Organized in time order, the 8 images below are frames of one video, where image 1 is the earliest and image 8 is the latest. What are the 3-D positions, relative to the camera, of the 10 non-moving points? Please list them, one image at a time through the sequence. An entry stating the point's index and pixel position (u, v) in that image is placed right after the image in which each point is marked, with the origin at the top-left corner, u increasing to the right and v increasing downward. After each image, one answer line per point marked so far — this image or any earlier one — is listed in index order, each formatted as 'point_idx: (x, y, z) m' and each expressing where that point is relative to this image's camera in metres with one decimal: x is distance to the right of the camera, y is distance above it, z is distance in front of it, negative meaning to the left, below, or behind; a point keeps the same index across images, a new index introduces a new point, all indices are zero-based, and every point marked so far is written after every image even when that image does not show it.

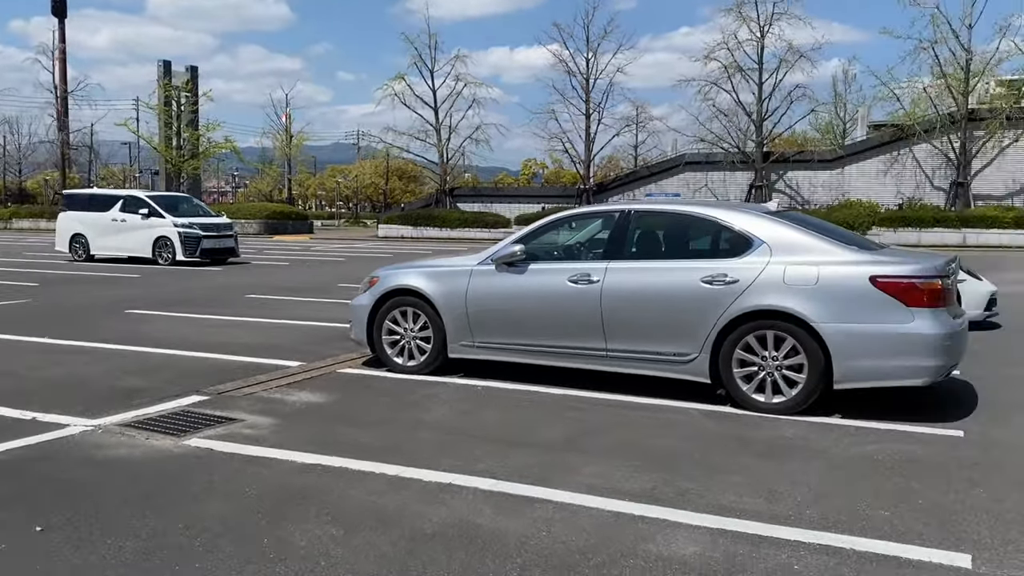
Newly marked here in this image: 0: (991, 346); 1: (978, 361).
0: (+5.1, -0.6, +9.1) m
1: (+4.5, -0.7, +8.4) m
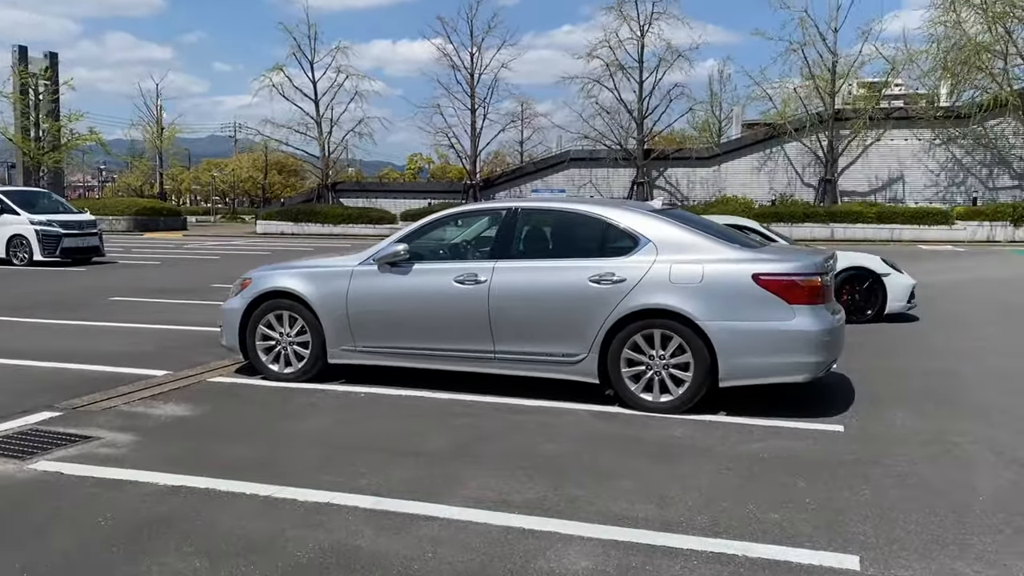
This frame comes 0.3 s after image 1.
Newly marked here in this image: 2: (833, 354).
0: (+3.9, -0.6, +9.5) m
1: (+3.4, -0.7, +8.6) m
2: (+2.3, -0.5, +6.2) m
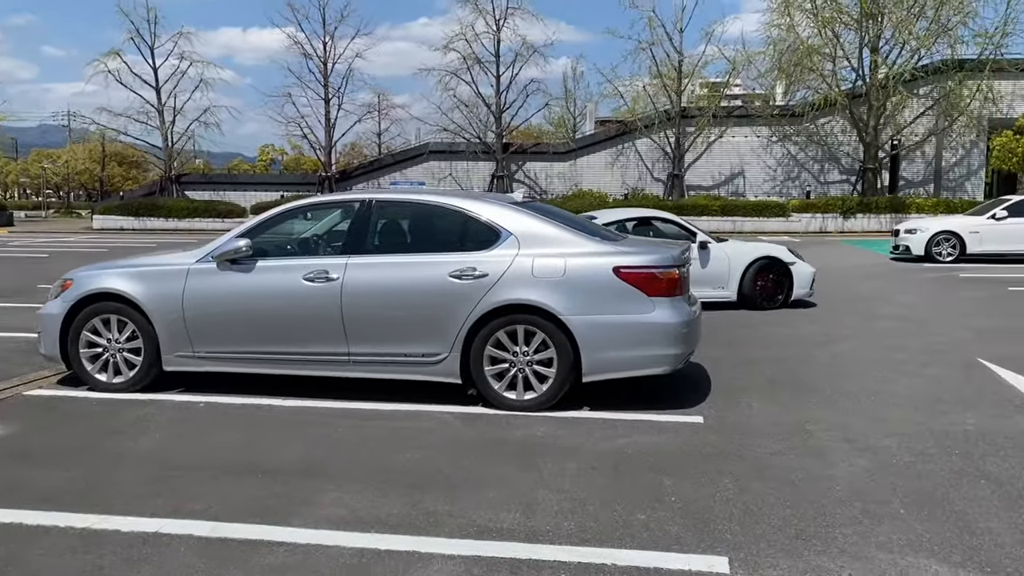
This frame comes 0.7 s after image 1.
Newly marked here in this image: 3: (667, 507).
0: (+2.3, -0.5, +9.7) m
1: (+2.0, -0.6, +8.8) m
2: (+1.3, -0.4, +6.2) m
3: (+0.8, -1.1, +4.2) m
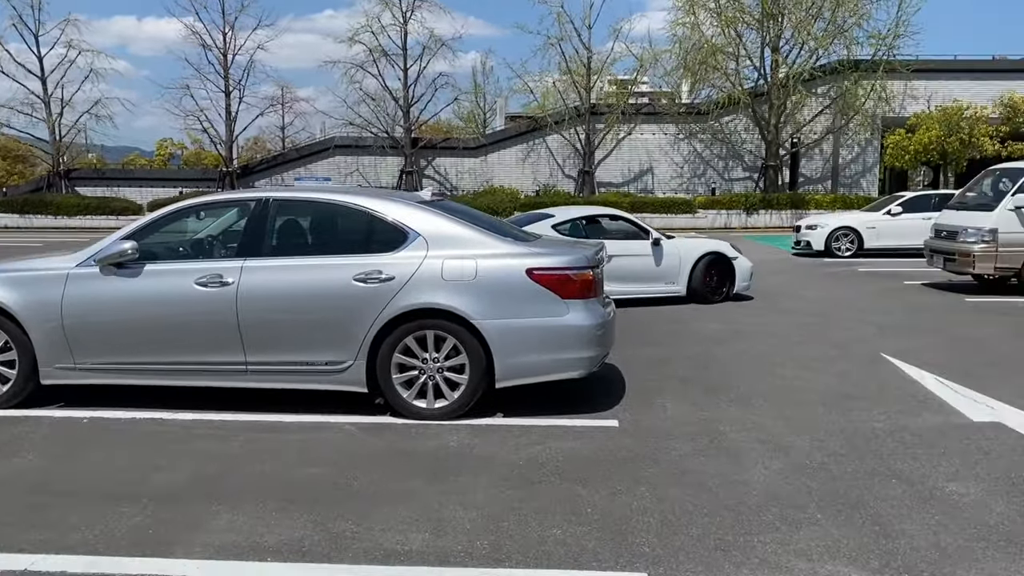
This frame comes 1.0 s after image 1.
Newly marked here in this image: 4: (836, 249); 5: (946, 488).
0: (+1.3, -0.4, +9.6) m
1: (+1.1, -0.6, +8.7) m
2: (+0.7, -0.4, +6.1) m
3: (+0.3, -1.1, +4.1) m
4: (+6.8, +0.8, +18.1) m
5: (+2.2, -1.0, +4.5) m
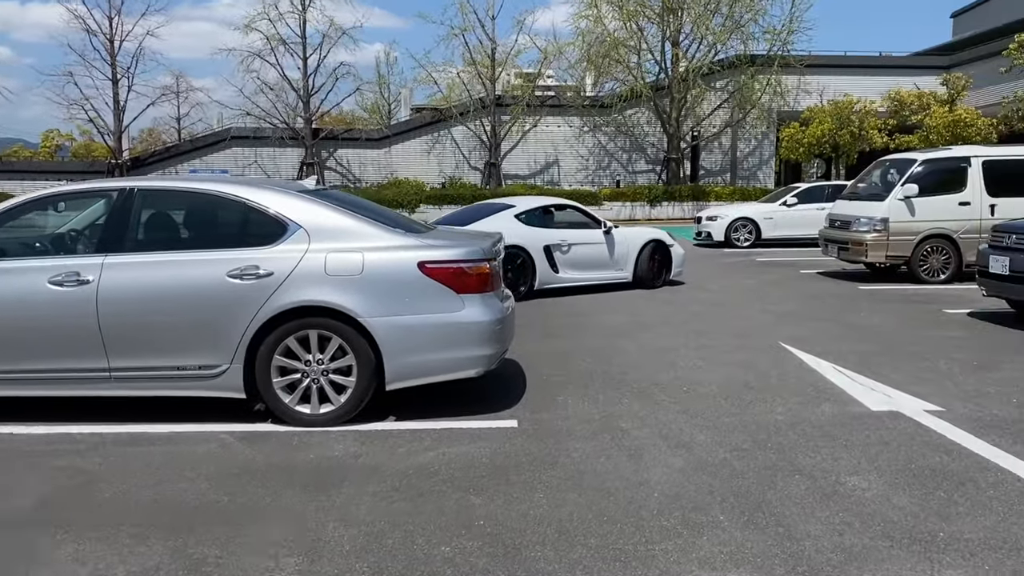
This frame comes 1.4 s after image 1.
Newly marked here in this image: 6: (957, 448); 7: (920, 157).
0: (+0.2, -0.4, +9.4) m
1: (+0.1, -0.5, +8.4) m
2: (-0.1, -0.4, +5.8) m
3: (-0.2, -1.1, +3.8) m
4: (+4.7, +1.0, +18.4) m
5: (+1.7, -1.0, +4.4) m
6: (+2.5, -0.9, +4.9) m
7: (+6.2, +2.0, +13.1) m
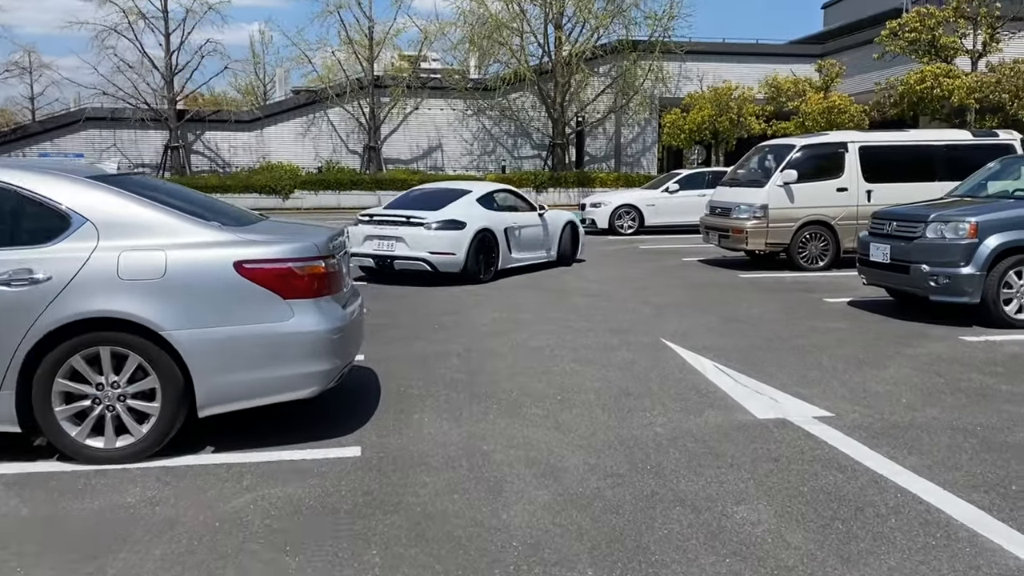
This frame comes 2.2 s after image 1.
0: (-1.1, -0.3, +8.6) m
1: (-1.1, -0.5, +7.6) m
2: (-1.0, -0.4, +4.9) m
3: (-0.8, -1.1, +2.9) m
4: (+2.2, +1.3, +18.0) m
5: (+1.0, -1.0, +3.8) m
6: (+1.7, -0.9, +4.4) m
7: (+4.3, +2.2, +13.0) m
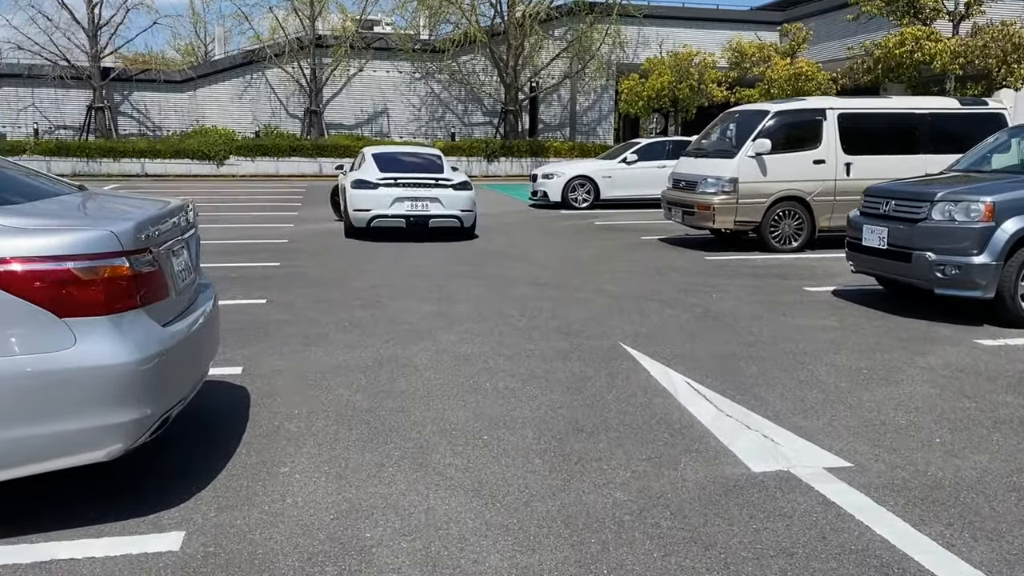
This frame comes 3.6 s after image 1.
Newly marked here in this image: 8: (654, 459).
0: (-1.7, -0.2, +7.0) m
1: (-1.7, -0.4, +6.0) m
2: (-1.3, -0.4, +3.4) m
3: (-1.1, -1.2, +1.5) m
4: (+1.1, +1.7, +16.6) m
5: (+0.6, -1.1, +2.4) m
6: (+1.4, -1.0, +3.0) m
7: (+3.5, +2.4, +11.6) m
8: (+0.7, -0.8, +4.0) m
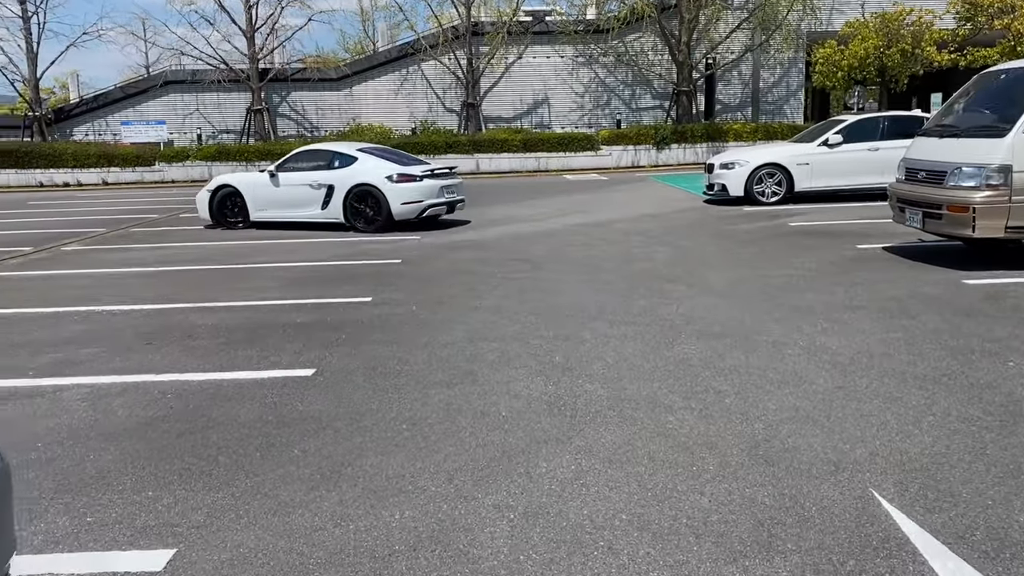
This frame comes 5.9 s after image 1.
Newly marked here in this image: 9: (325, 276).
0: (-0.9, -0.6, +4.6) m
1: (-1.1, -0.8, +3.6) m
2: (-1.3, -0.9, +1.0) m
3: (-1.4, -1.7, -1.0) m
4: (+3.8, +1.4, +13.3) m
5: (+0.5, -1.5, -0.4) m
6: (+1.3, -1.4, +0.1) m
7: (+5.1, +2.1, +8.0) m
8: (+0.8, -1.2, +1.1) m
9: (-1.8, +0.1, +8.8) m
